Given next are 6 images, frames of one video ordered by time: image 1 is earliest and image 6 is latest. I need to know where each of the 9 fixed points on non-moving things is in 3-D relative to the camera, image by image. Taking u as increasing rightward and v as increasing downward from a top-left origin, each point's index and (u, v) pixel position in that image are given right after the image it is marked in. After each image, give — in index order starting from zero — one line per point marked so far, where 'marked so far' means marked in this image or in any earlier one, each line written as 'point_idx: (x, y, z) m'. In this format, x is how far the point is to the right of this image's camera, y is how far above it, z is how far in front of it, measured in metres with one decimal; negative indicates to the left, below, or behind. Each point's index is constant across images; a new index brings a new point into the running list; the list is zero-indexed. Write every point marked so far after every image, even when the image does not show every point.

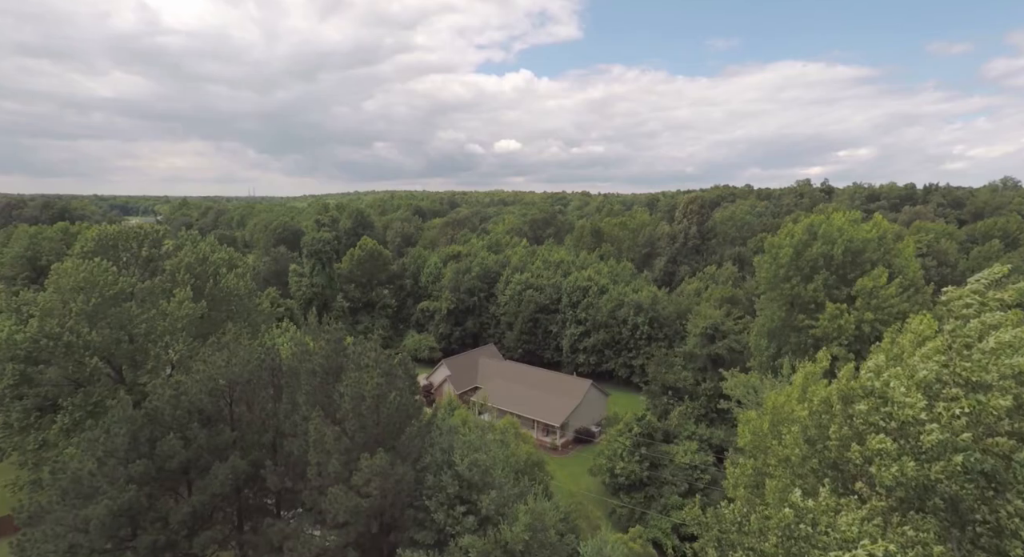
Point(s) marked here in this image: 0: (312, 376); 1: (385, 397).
0: (-5.3, -2.6, +15.4) m
1: (-3.1, -2.9, +14.1) m
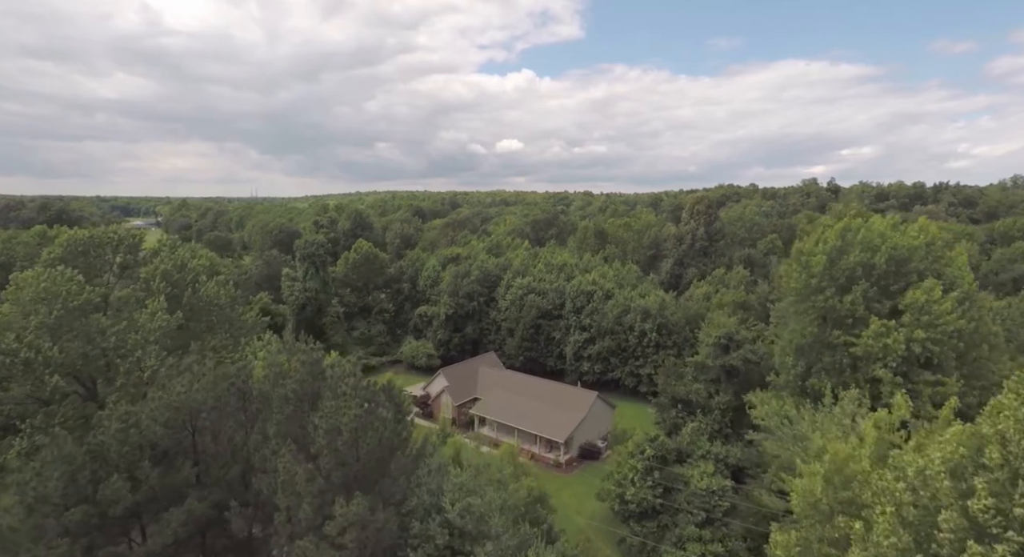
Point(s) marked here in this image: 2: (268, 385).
0: (-5.3, -2.9, +13.6) m
1: (-3.1, -3.2, +12.3) m
2: (-6.6, -2.8, +15.5) m
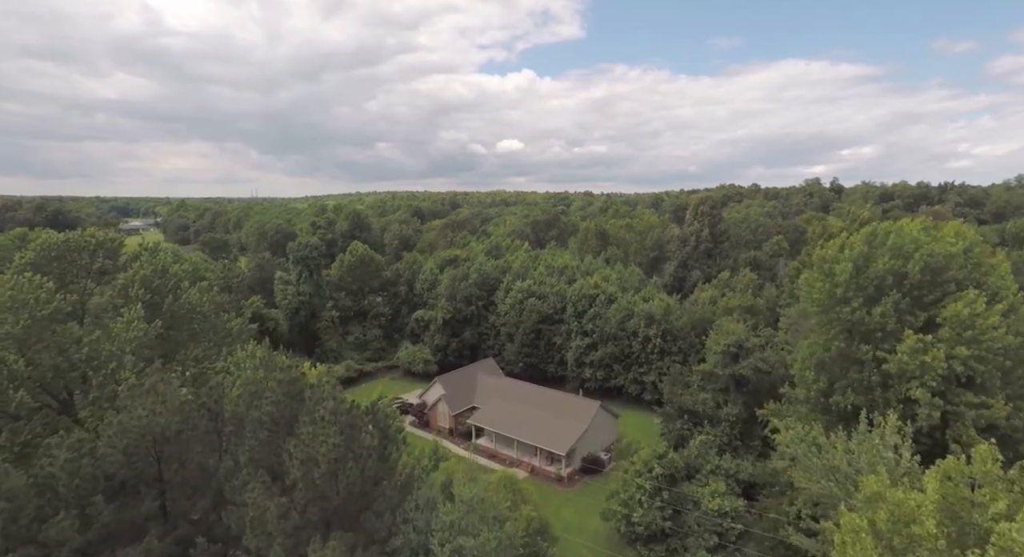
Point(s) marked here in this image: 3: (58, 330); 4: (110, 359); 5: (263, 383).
0: (-5.3, -3.1, +12.3) m
1: (-3.2, -3.5, +11.1) m
2: (-6.6, -3.1, +14.3) m
3: (-15.1, -1.7, +19.4) m
4: (-13.4, -2.7, +19.5) m
5: (-6.5, -2.7, +15.0) m
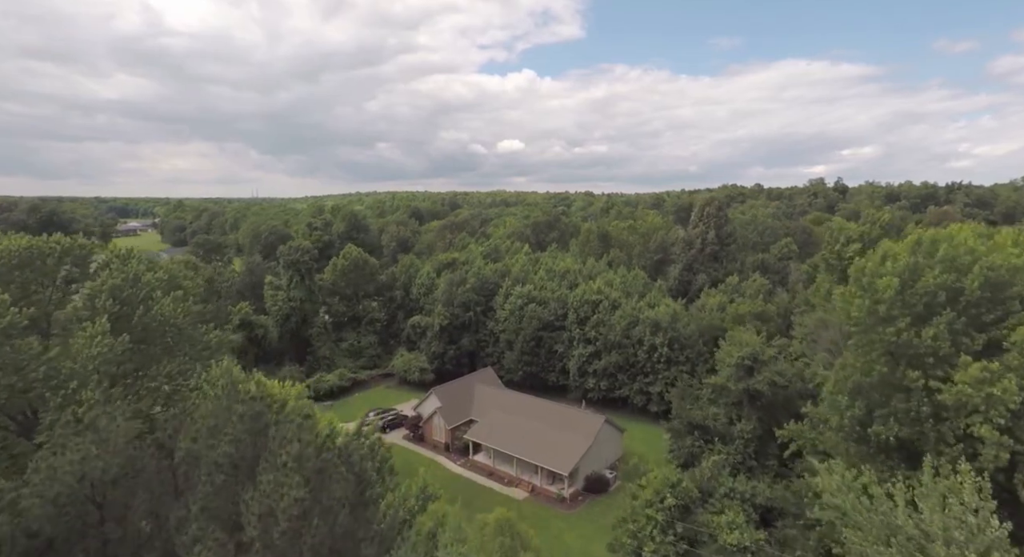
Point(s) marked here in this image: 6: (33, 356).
0: (-5.4, -3.5, +10.6) m
1: (-3.2, -3.8, +9.4) m
2: (-6.7, -3.4, +12.6) m
3: (-15.1, -2.1, +17.7) m
4: (-13.5, -3.0, +17.8) m
5: (-6.6, -3.1, +13.3) m
6: (-14.8, -2.4, +18.1) m
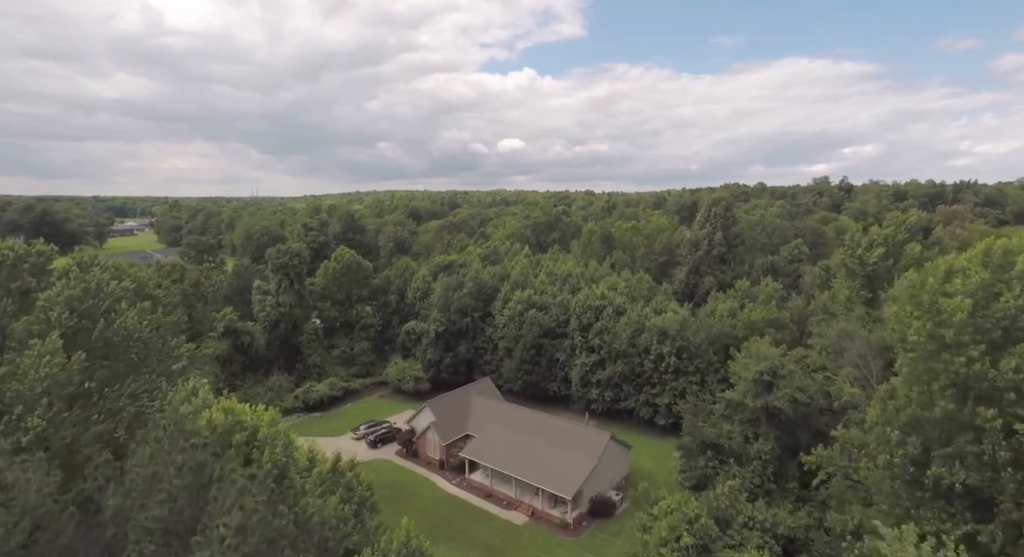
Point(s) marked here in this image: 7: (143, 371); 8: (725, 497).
0: (-5.5, -3.8, +8.8) m
1: (-3.3, -4.1, +7.5) m
2: (-6.8, -3.8, +10.7) m
3: (-15.2, -2.4, +15.9) m
4: (-13.5, -3.4, +16.0) m
5: (-6.7, -3.4, +11.4) m
6: (-14.9, -2.7, +16.2) m
7: (-12.6, -3.1, +19.9) m
8: (+7.0, -7.3, +19.1) m
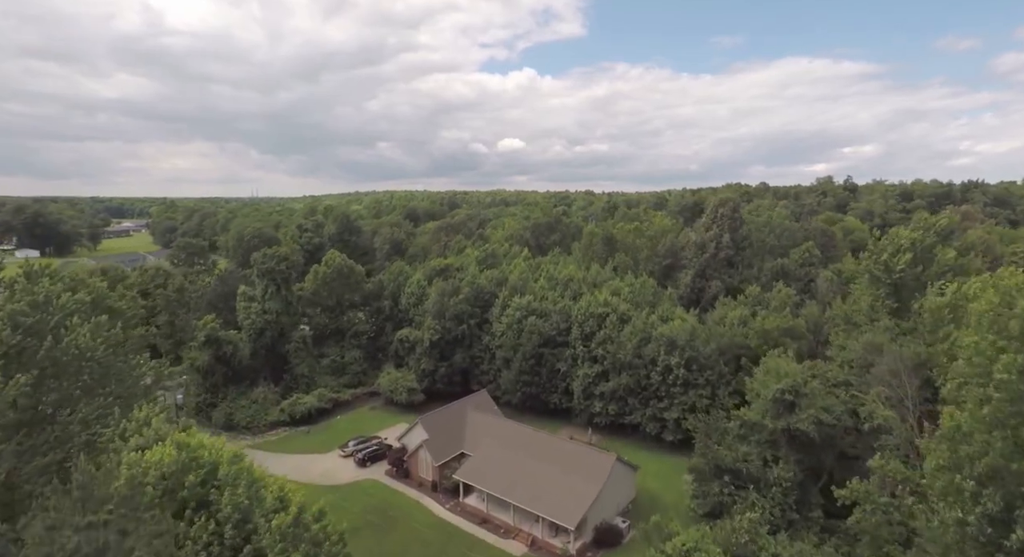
0: (-5.6, -4.2, +6.8) m
1: (-3.4, -4.5, +5.5) m
2: (-6.9, -4.1, +8.7) m
3: (-15.3, -2.8, +13.9) m
4: (-13.7, -3.7, +14.0) m
5: (-6.8, -3.8, +9.4) m
6: (-15.0, -3.1, +14.2) m
7: (-12.7, -3.5, +17.9) m
8: (+6.9, -7.6, +17.1) m
